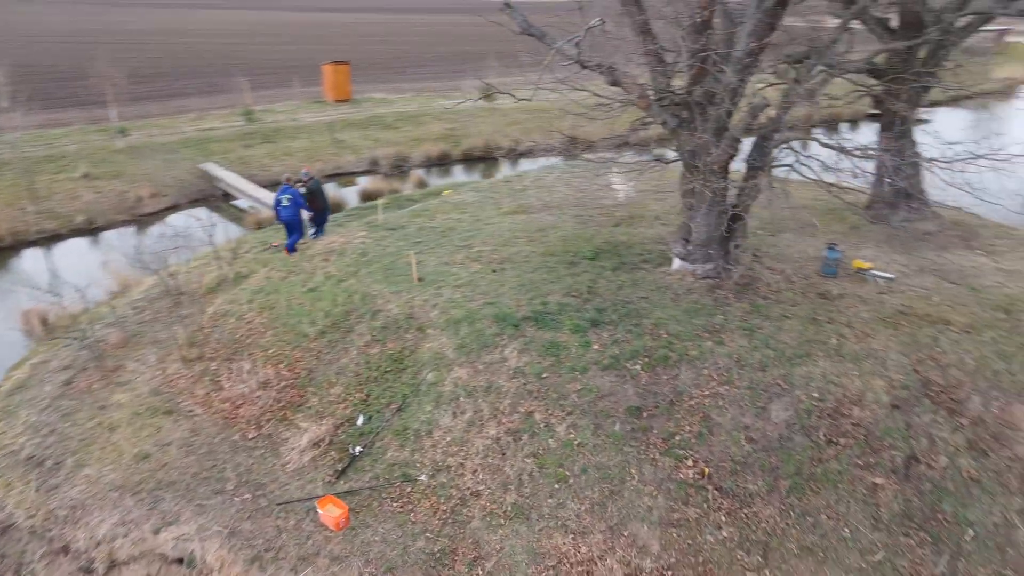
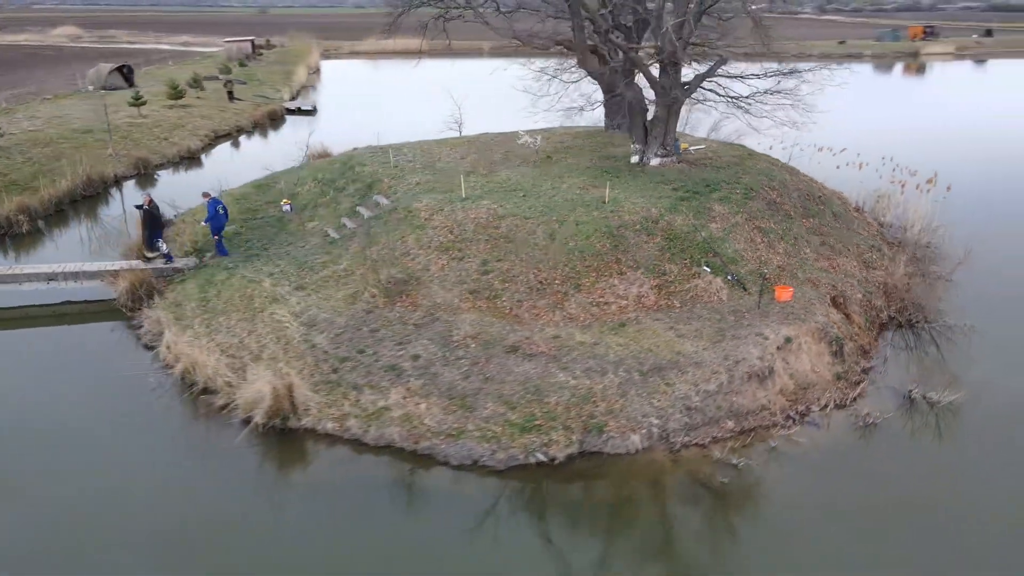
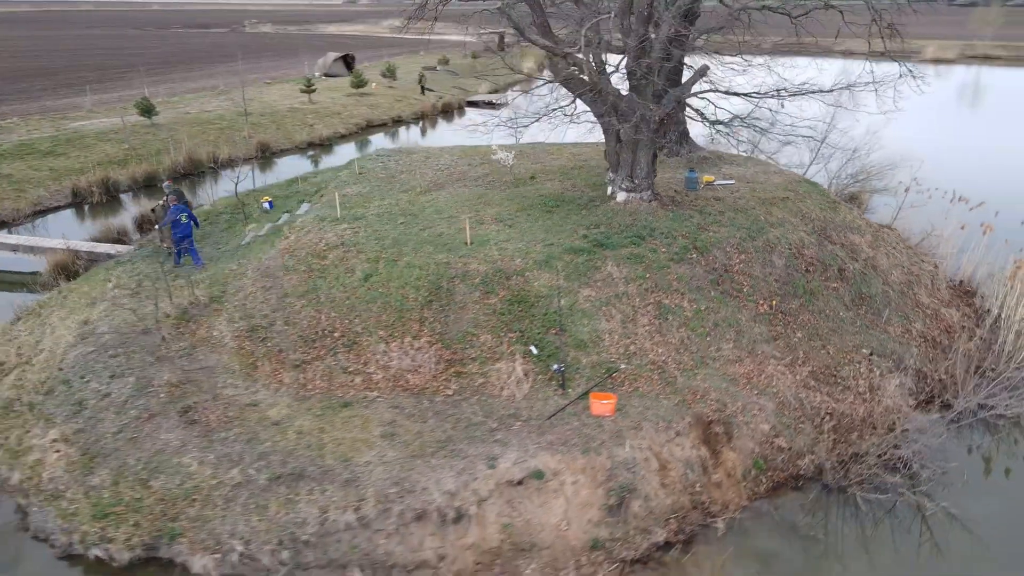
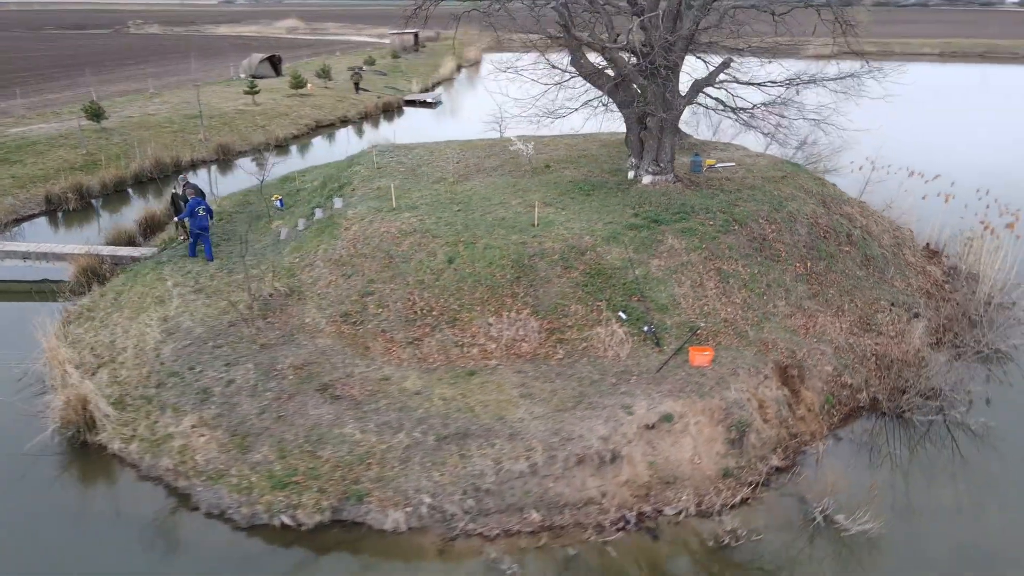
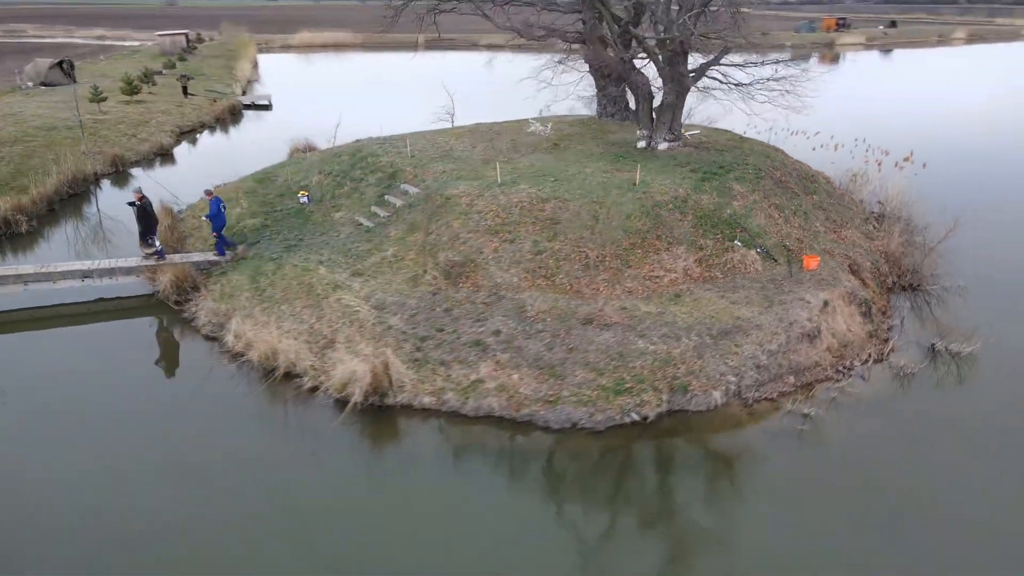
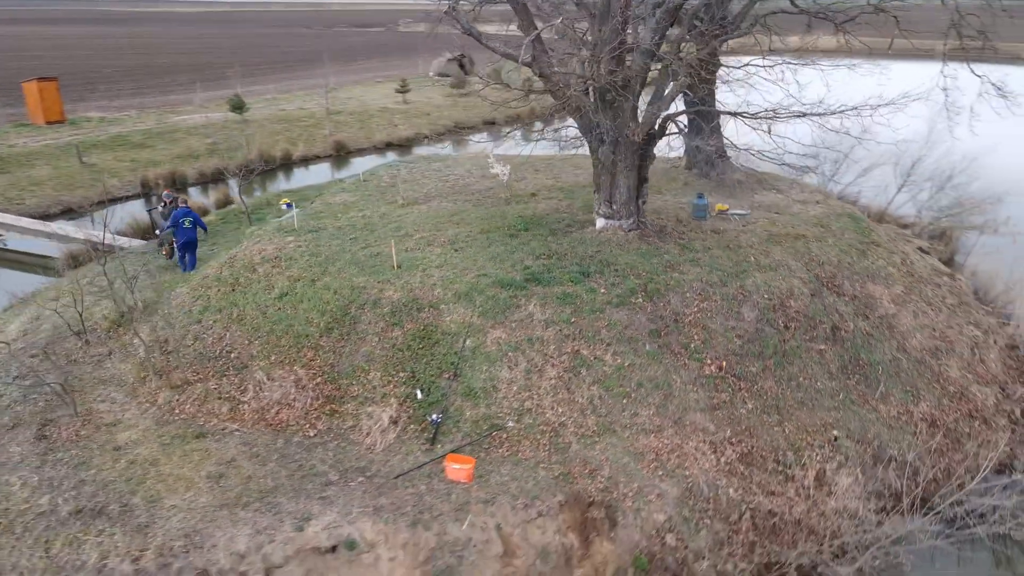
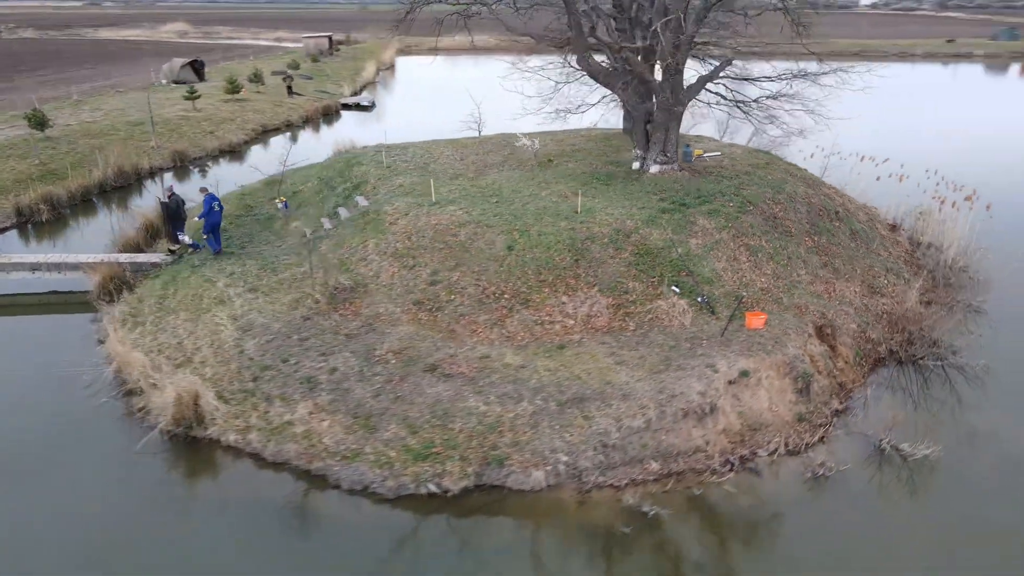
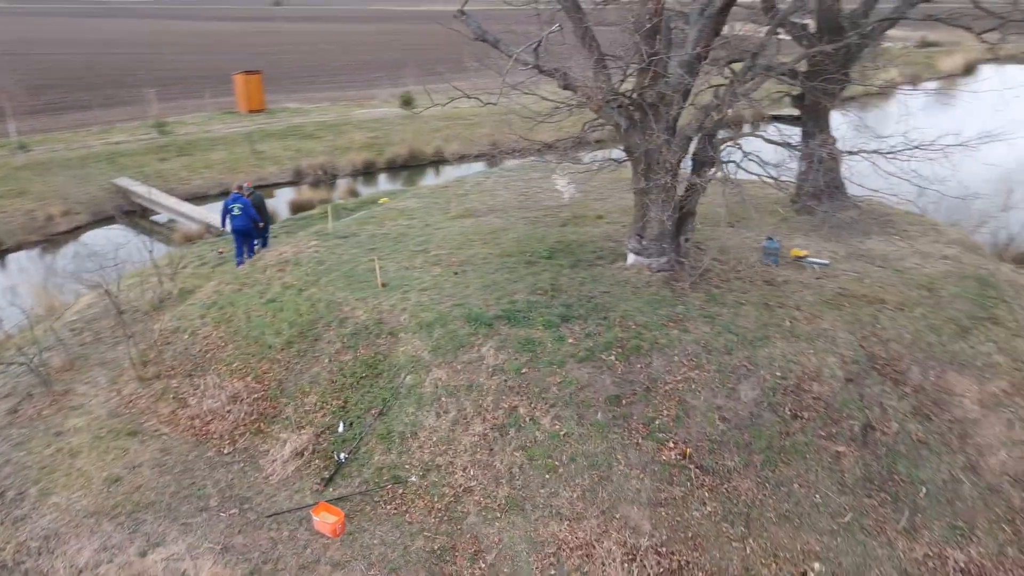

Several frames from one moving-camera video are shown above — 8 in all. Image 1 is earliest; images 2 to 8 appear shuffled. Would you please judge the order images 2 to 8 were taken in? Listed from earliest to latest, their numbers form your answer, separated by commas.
8, 6, 3, 4, 7, 2, 5
